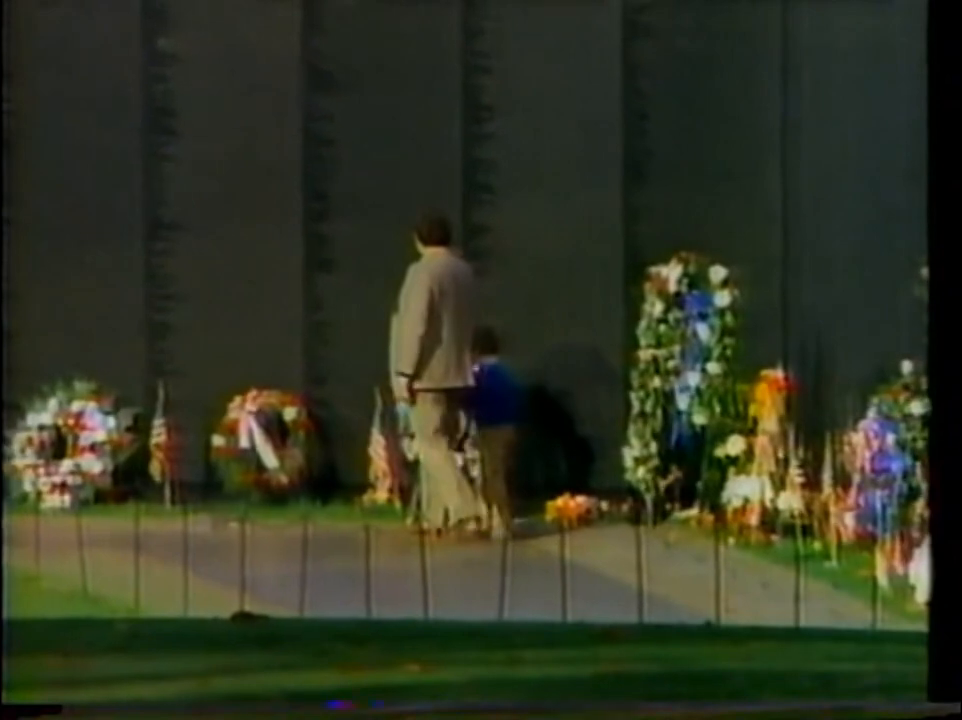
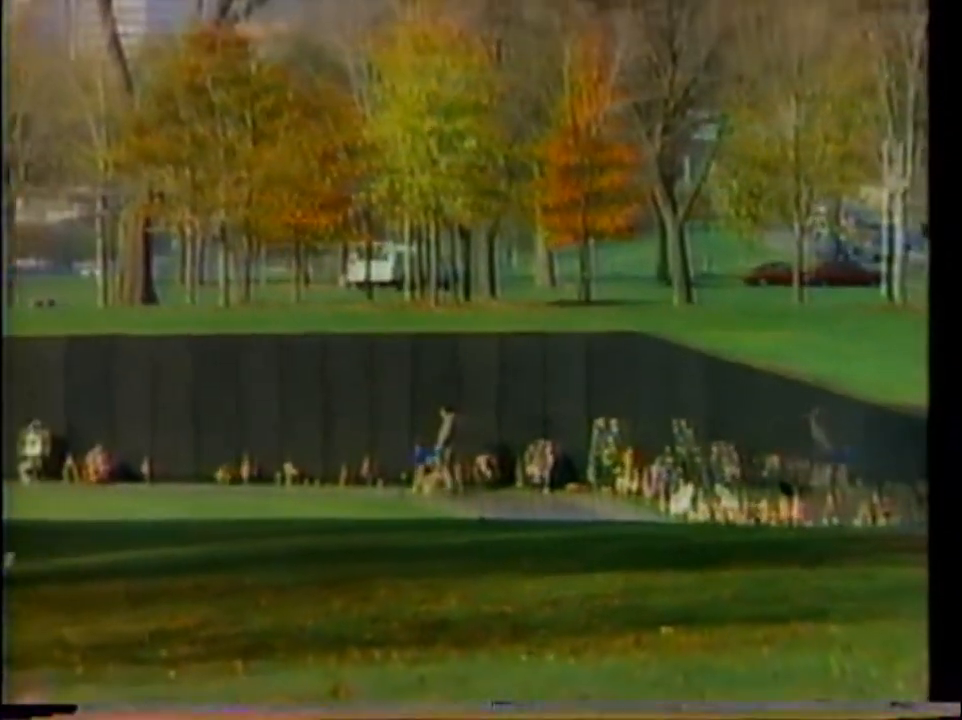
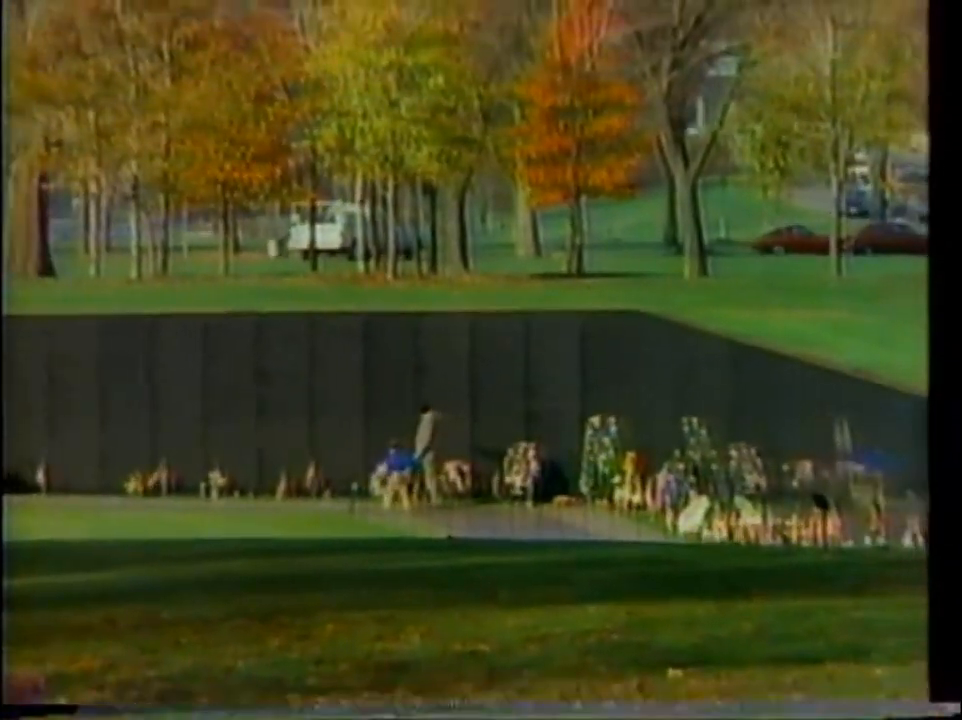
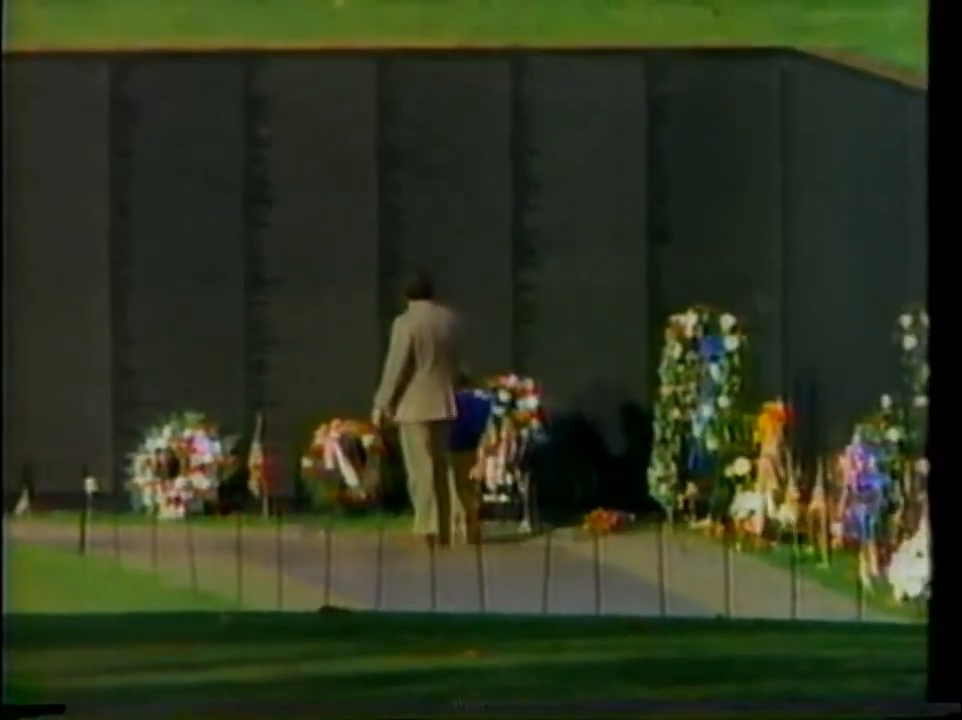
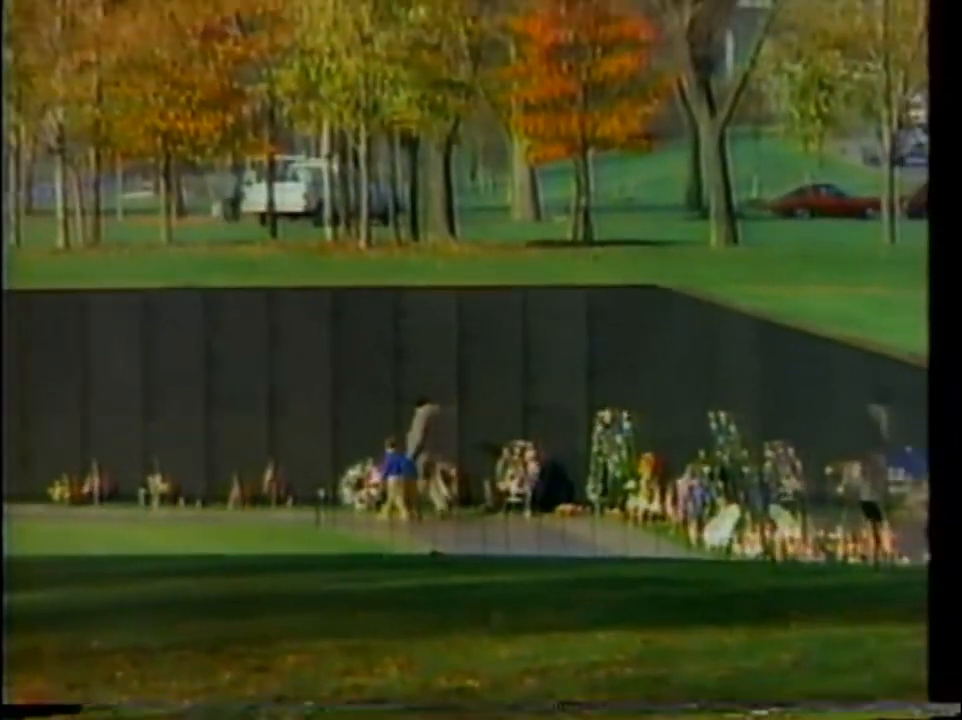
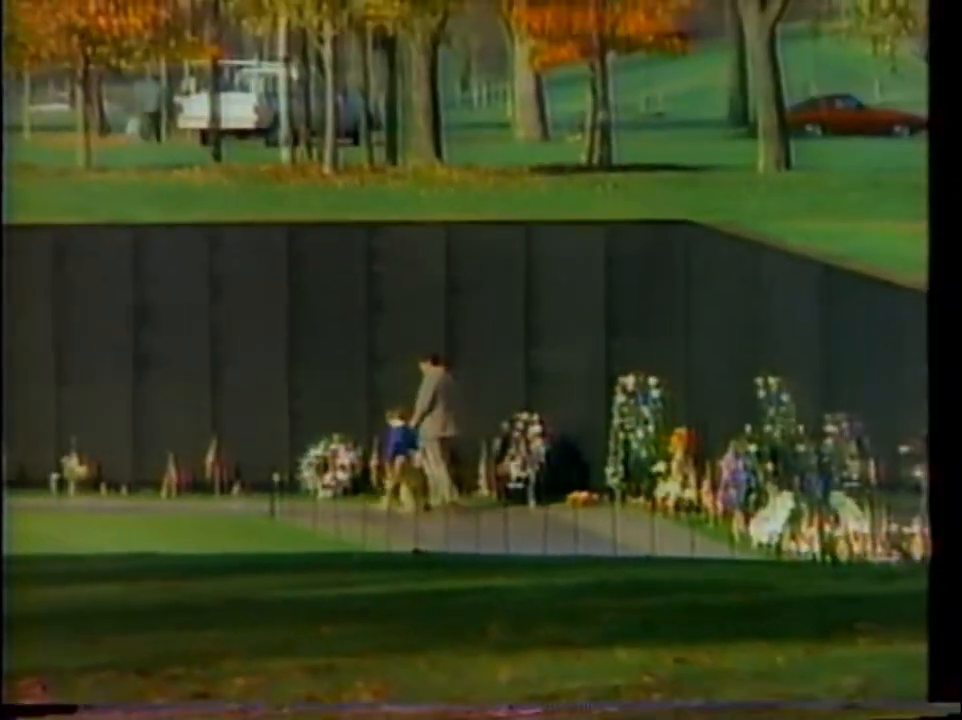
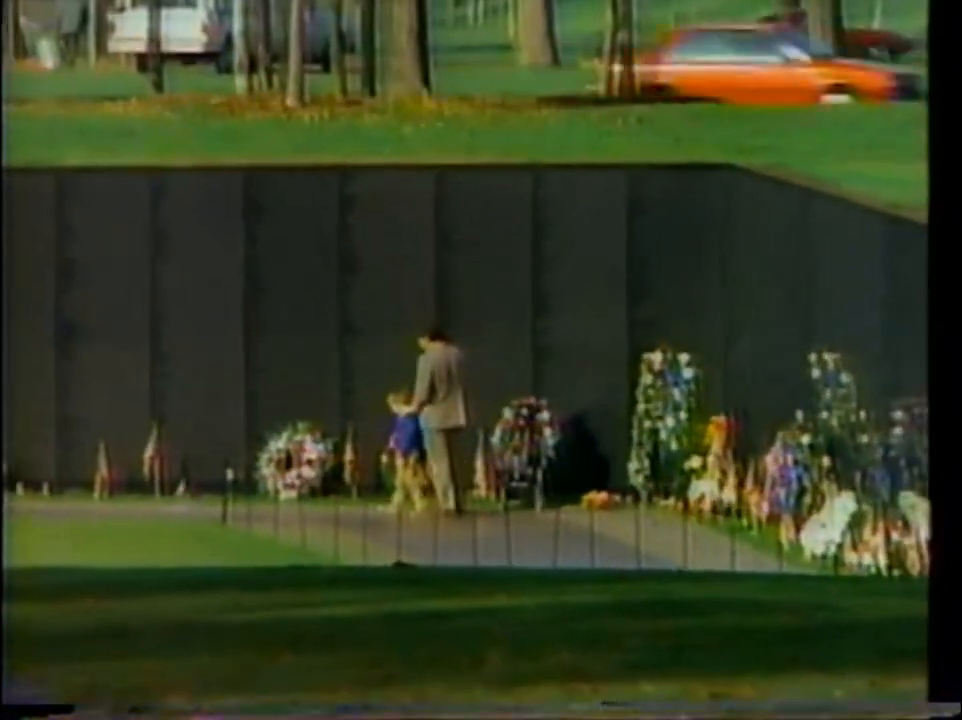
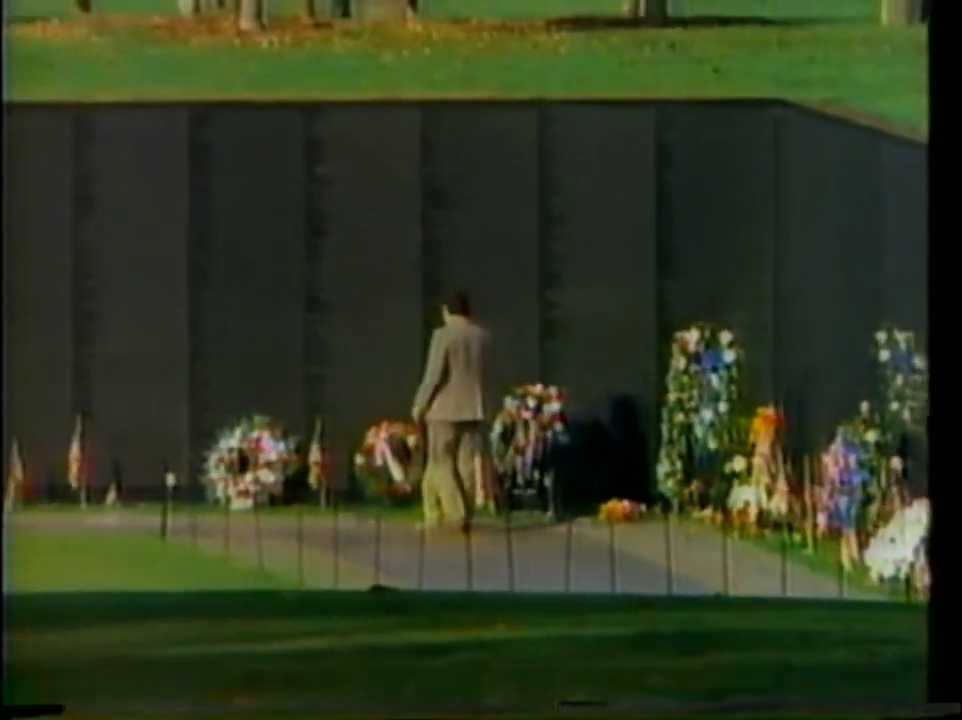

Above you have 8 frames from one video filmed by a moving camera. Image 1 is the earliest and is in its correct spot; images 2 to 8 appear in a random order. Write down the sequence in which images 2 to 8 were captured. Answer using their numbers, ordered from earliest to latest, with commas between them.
4, 8, 7, 6, 5, 3, 2
